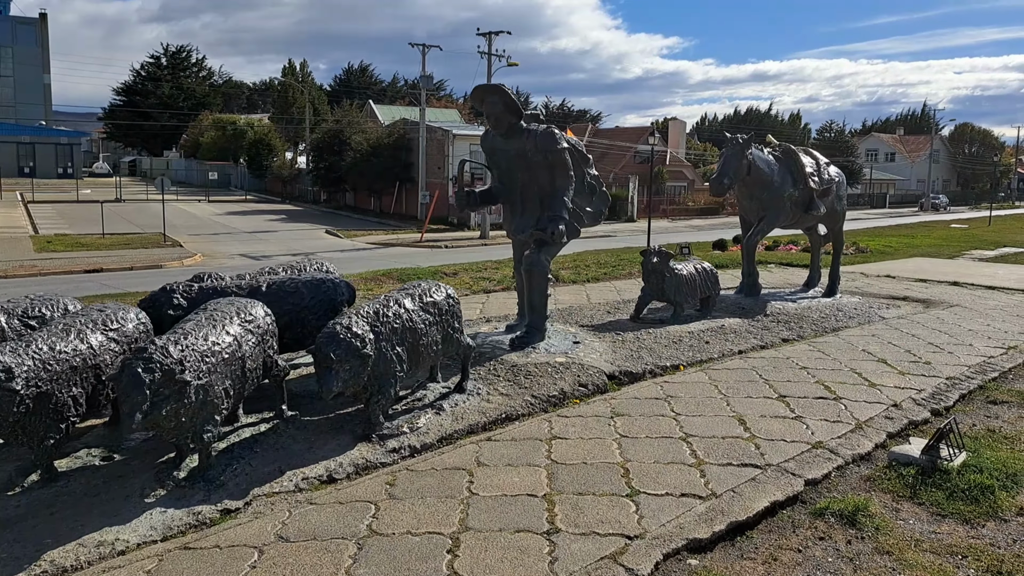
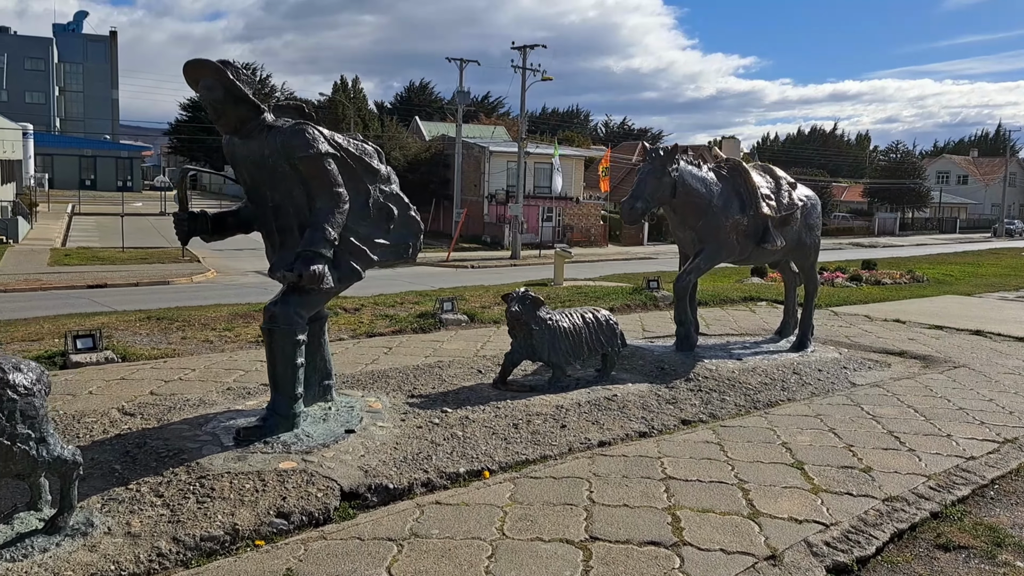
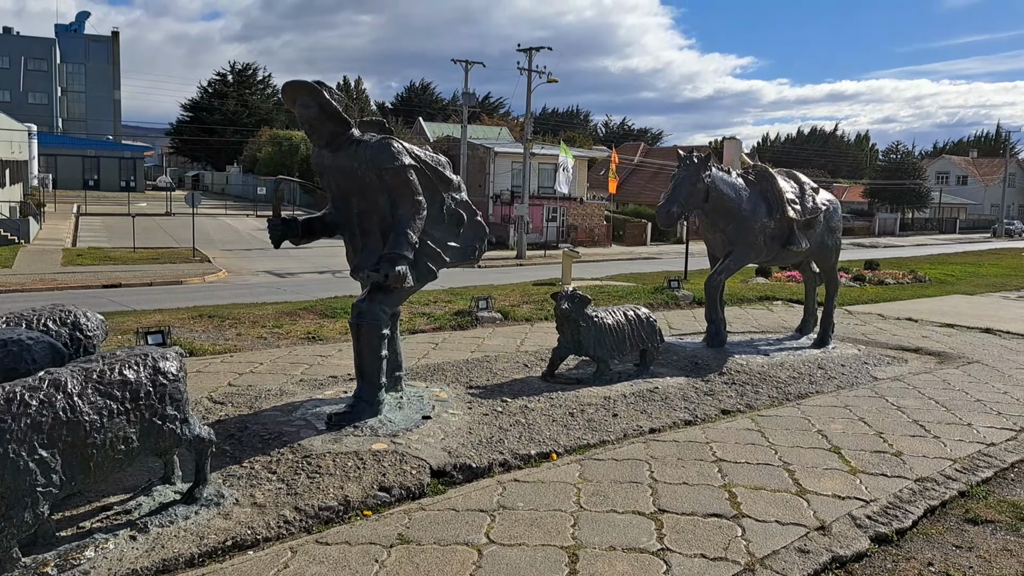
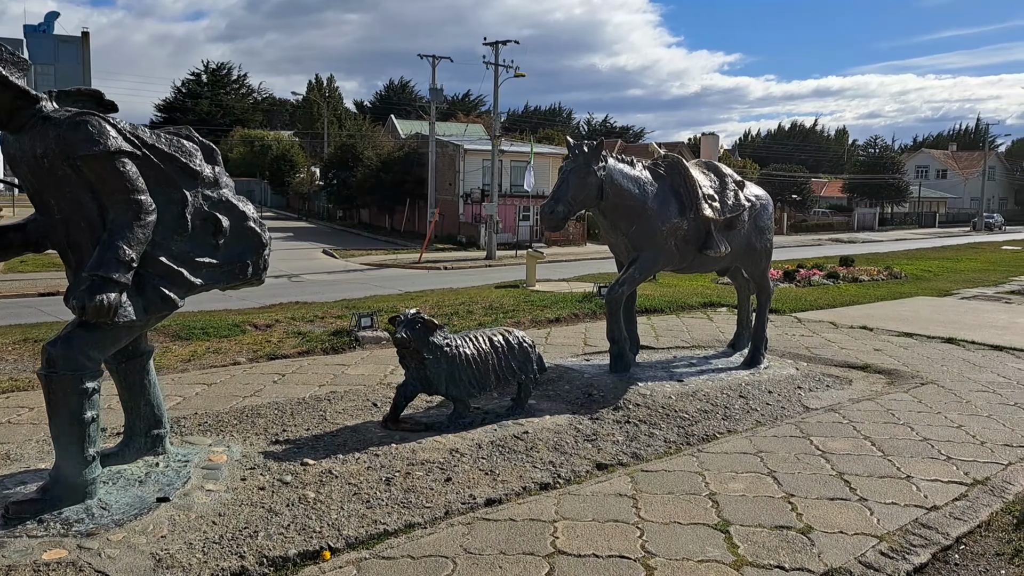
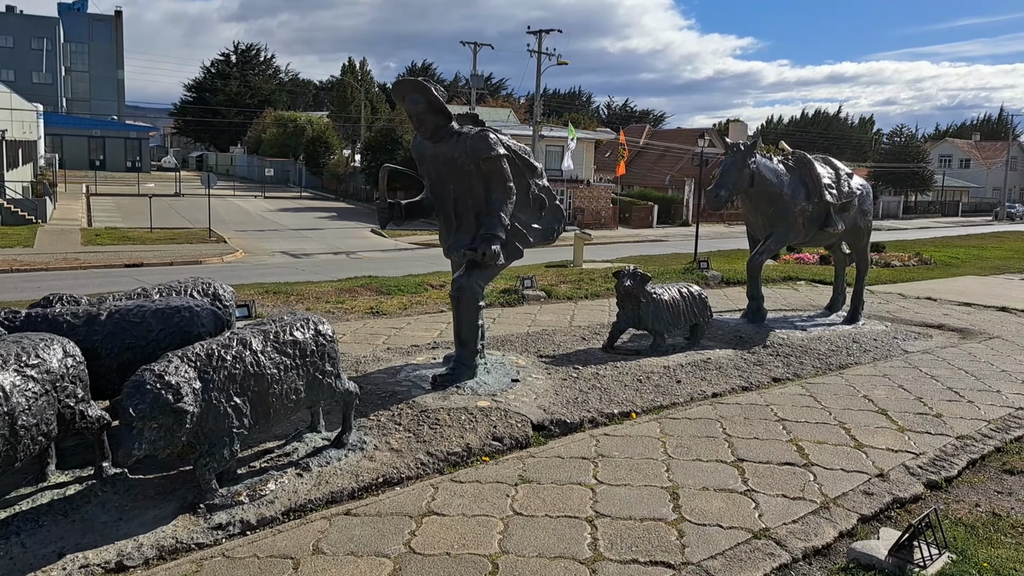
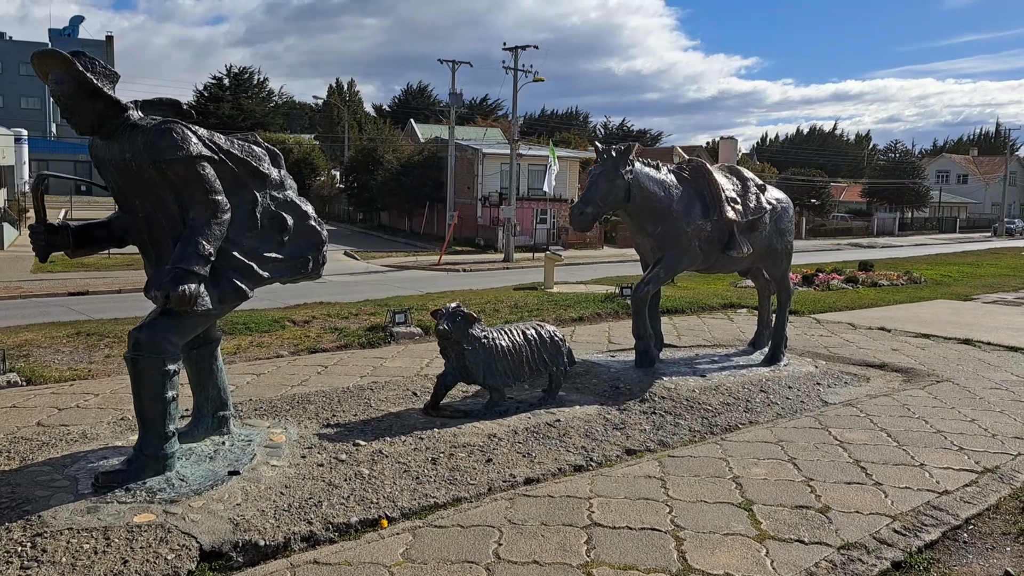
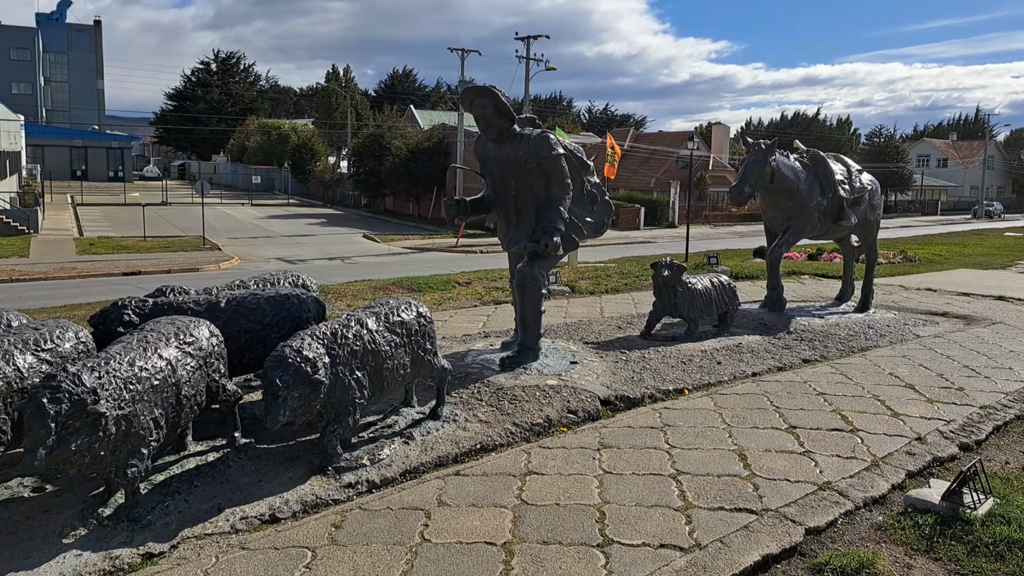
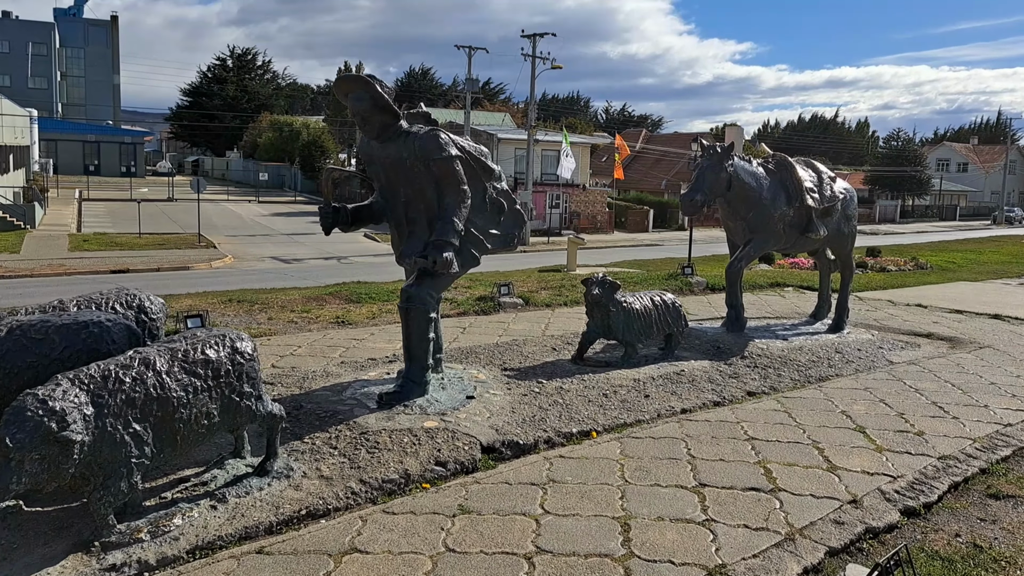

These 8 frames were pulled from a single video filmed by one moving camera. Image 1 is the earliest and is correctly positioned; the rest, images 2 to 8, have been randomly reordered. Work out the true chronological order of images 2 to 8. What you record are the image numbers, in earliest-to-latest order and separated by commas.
7, 5, 8, 3, 2, 6, 4
